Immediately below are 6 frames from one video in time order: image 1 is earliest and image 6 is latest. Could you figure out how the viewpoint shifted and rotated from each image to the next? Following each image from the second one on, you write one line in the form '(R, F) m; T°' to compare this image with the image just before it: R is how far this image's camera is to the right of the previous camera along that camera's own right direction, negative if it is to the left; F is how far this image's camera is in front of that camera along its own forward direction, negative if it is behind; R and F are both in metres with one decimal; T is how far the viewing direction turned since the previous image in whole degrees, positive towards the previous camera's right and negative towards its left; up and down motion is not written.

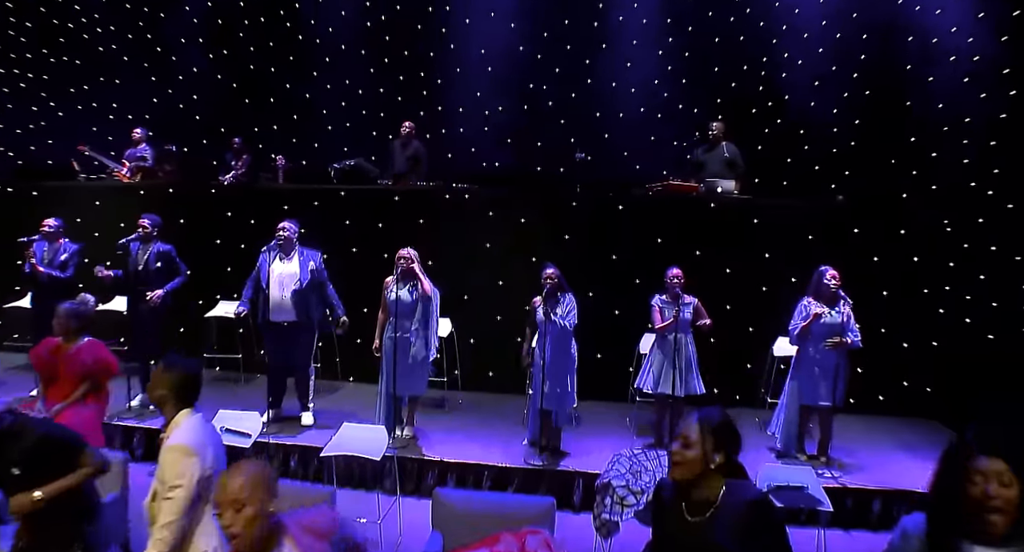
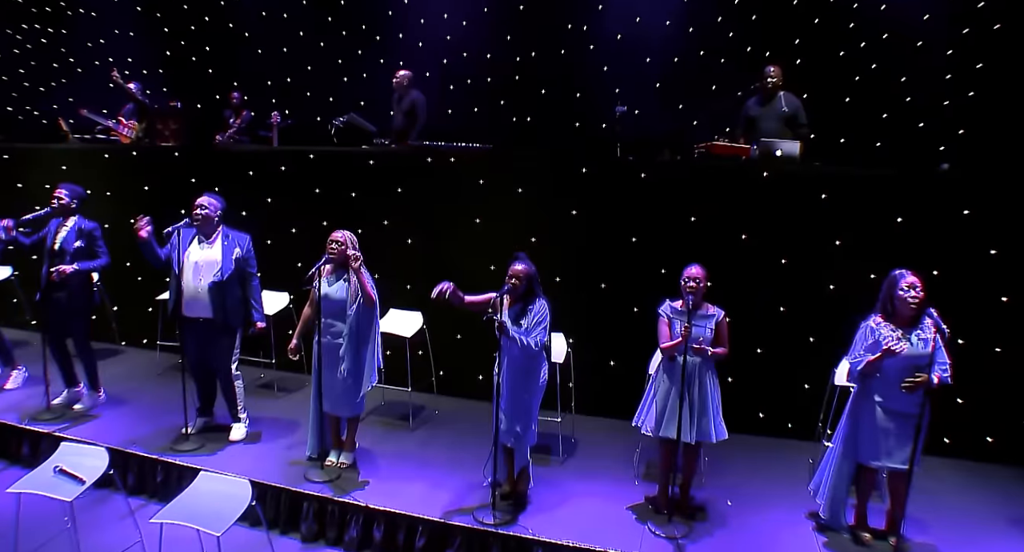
(+0.6, +1.1) m; -7°
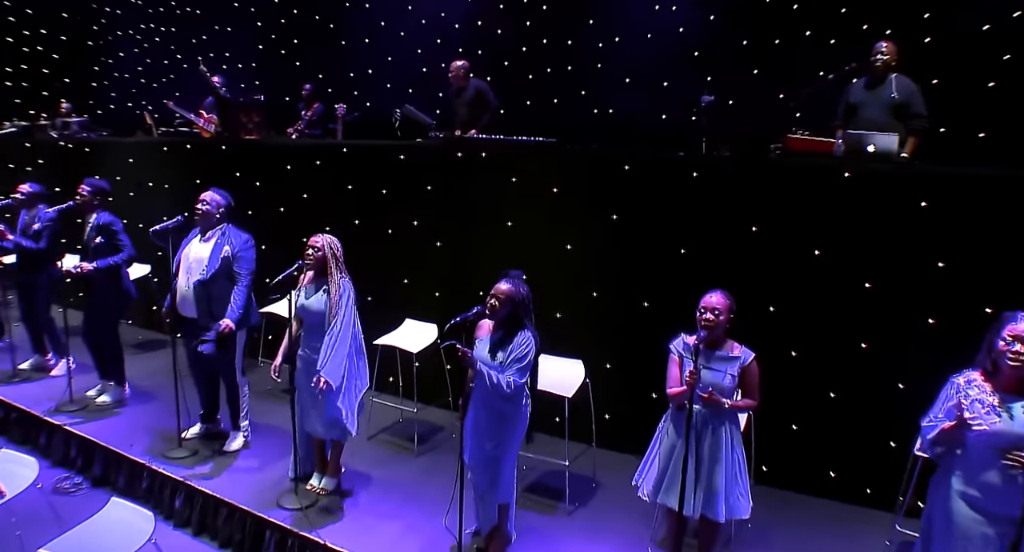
(+0.5, +0.5) m; -11°
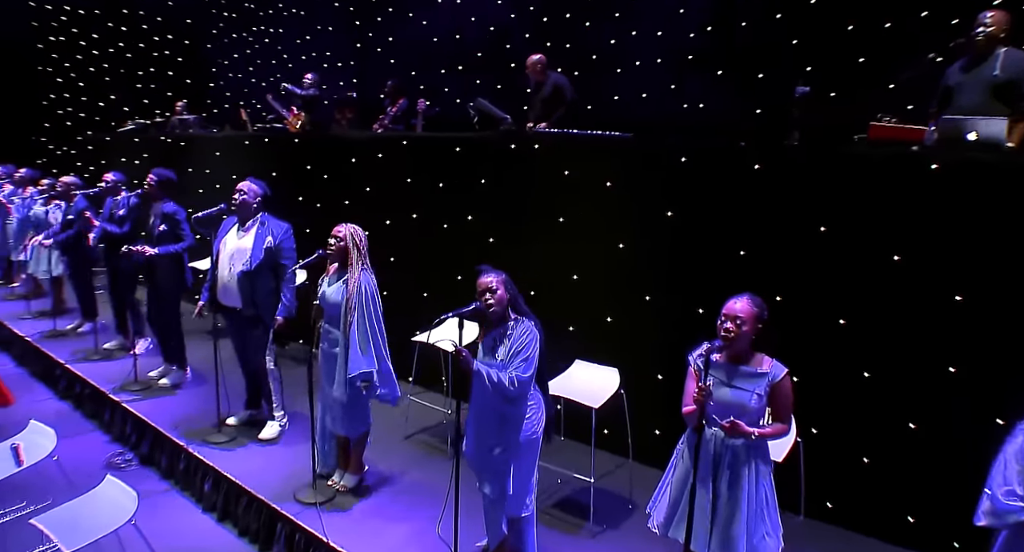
(+0.4, +0.2) m; -10°
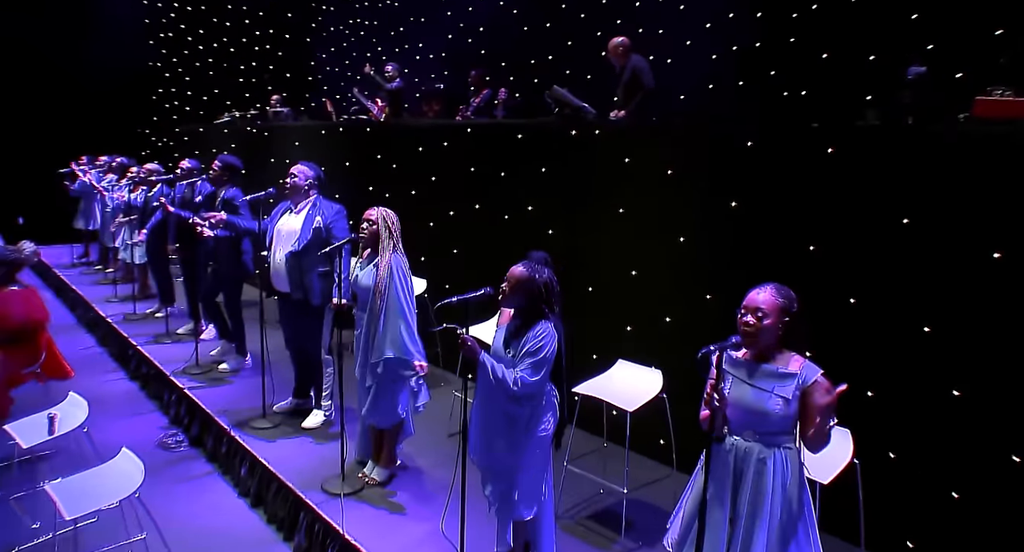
(+0.3, +0.2) m; -9°
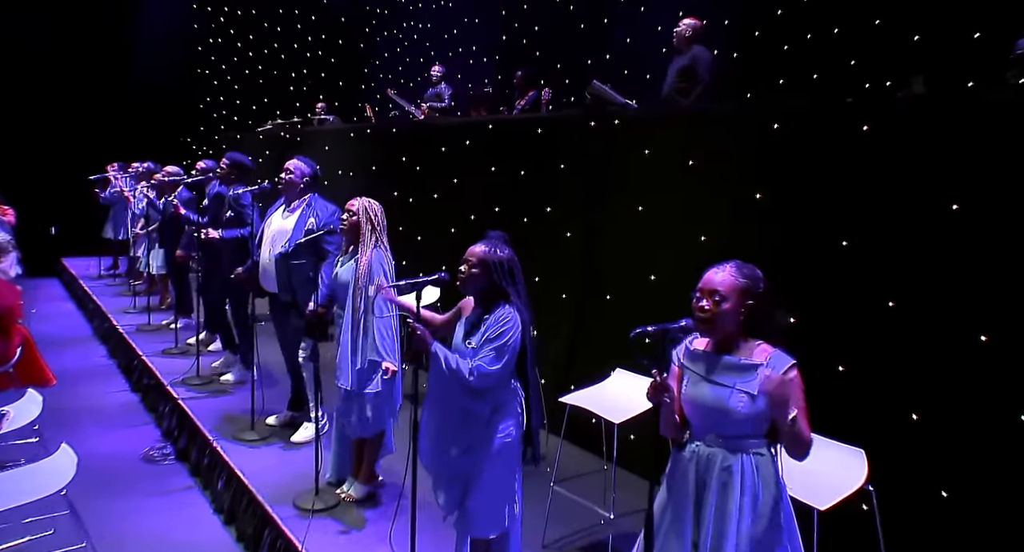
(+0.4, +0.3) m; -6°
